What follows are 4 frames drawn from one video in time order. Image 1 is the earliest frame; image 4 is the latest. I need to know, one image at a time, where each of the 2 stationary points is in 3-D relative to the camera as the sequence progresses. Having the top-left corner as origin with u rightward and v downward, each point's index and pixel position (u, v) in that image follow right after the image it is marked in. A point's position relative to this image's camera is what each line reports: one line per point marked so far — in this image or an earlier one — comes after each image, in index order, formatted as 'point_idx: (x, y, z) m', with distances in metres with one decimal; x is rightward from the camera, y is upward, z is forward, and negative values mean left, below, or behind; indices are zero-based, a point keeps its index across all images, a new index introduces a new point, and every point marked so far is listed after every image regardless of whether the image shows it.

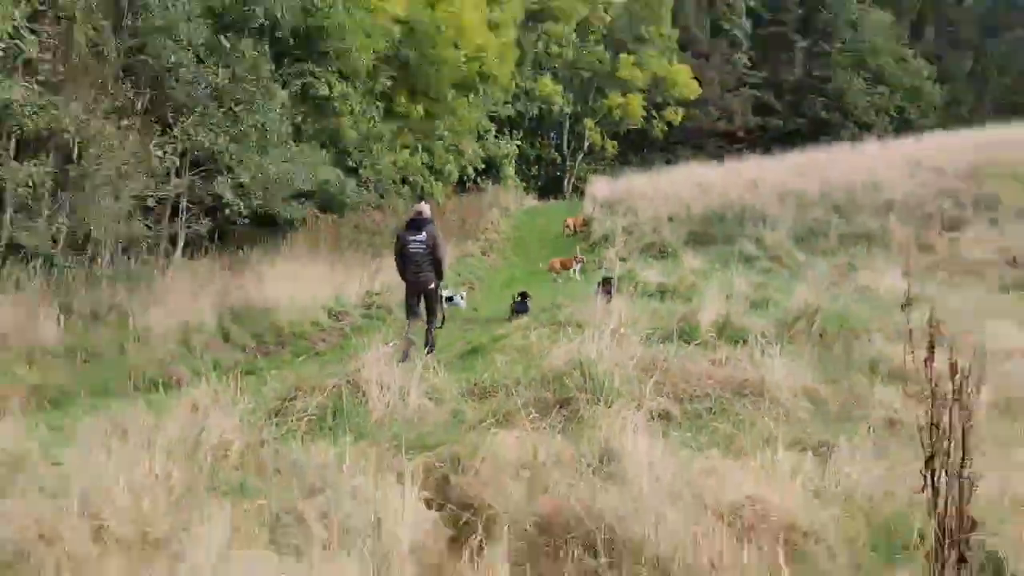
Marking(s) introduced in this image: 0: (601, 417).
0: (+0.4, -0.6, +3.8) m
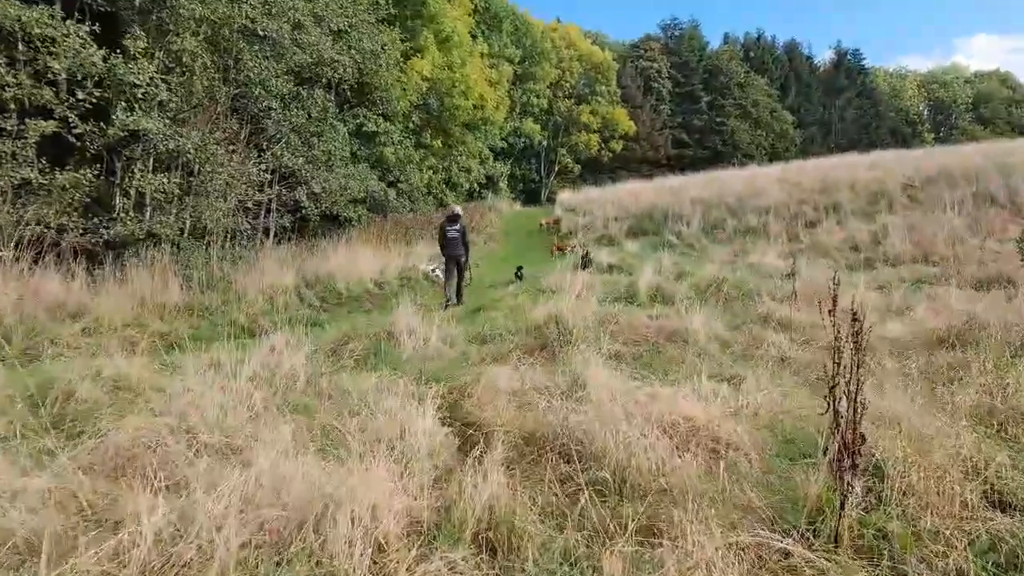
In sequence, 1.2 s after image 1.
0: (+0.4, -0.4, +5.5) m
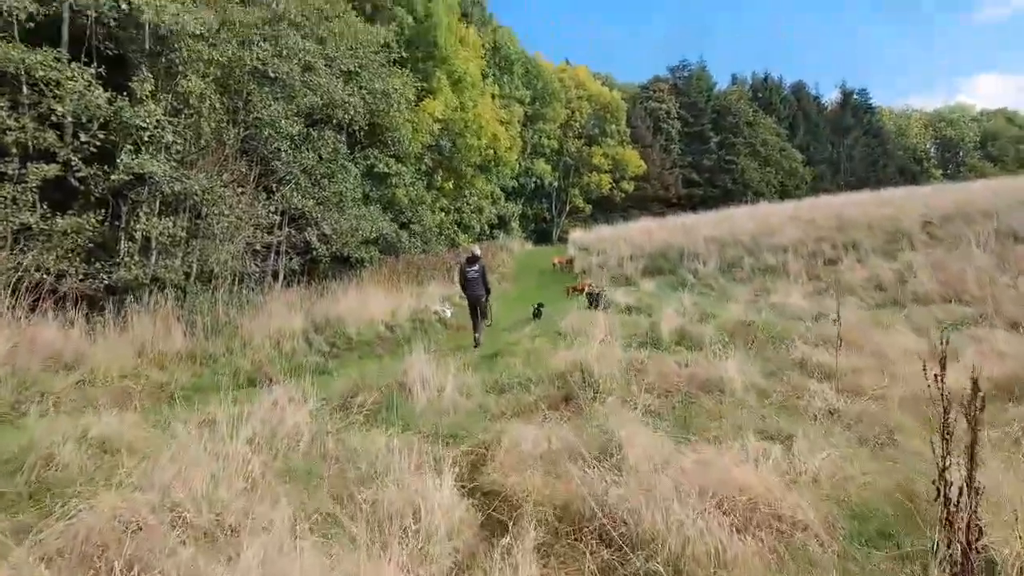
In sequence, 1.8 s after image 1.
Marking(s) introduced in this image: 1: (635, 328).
0: (+0.5, -0.7, +5.1) m
1: (+1.3, -0.4, +9.0) m
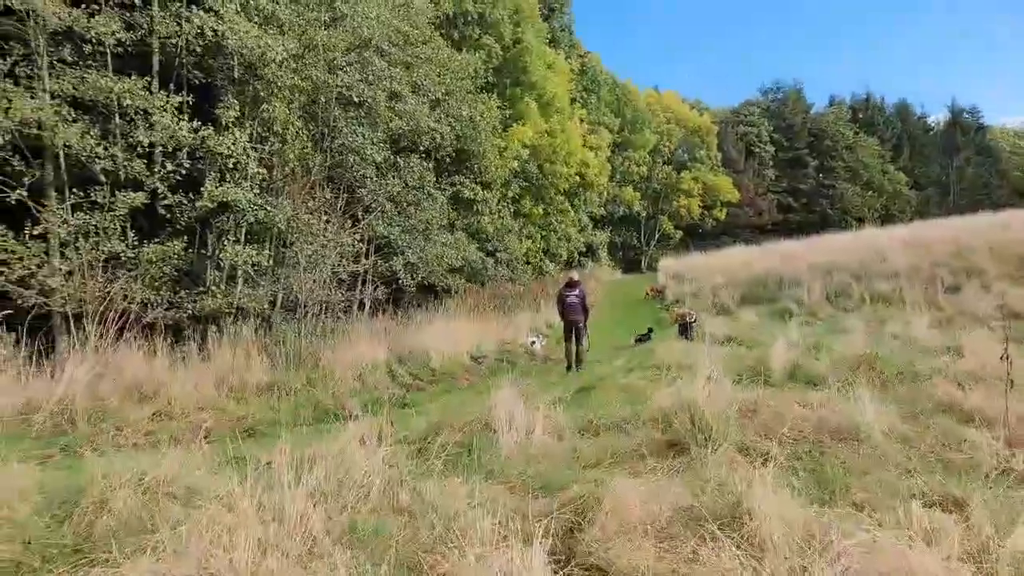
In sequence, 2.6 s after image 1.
0: (+1.0, -0.8, +4.4) m
1: (+2.2, -0.7, +8.2) m
